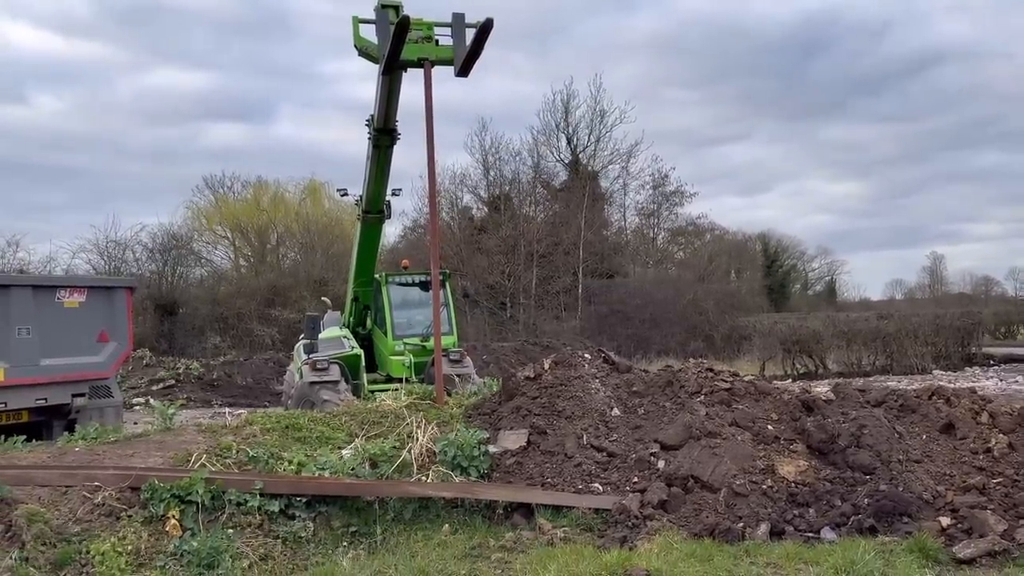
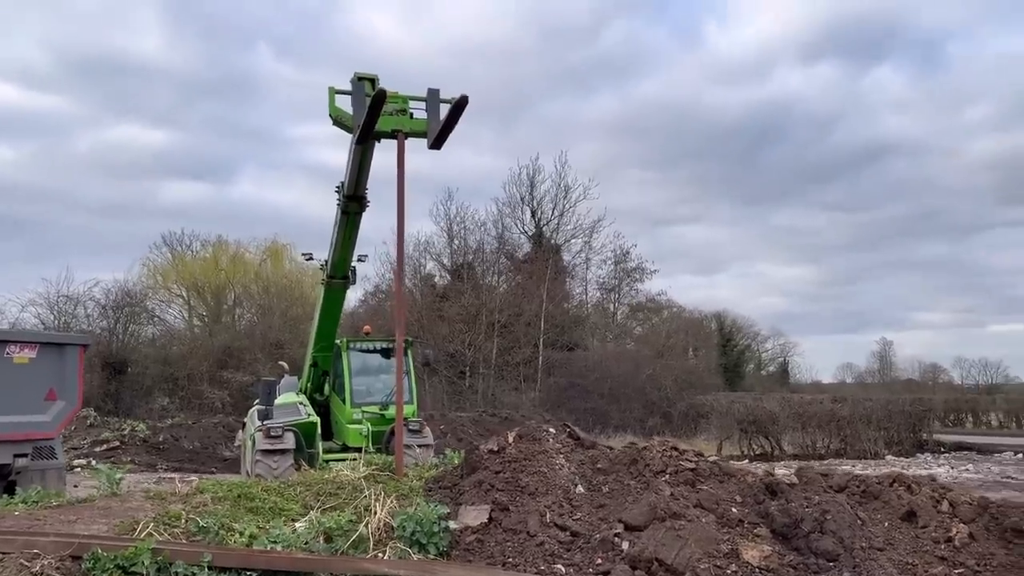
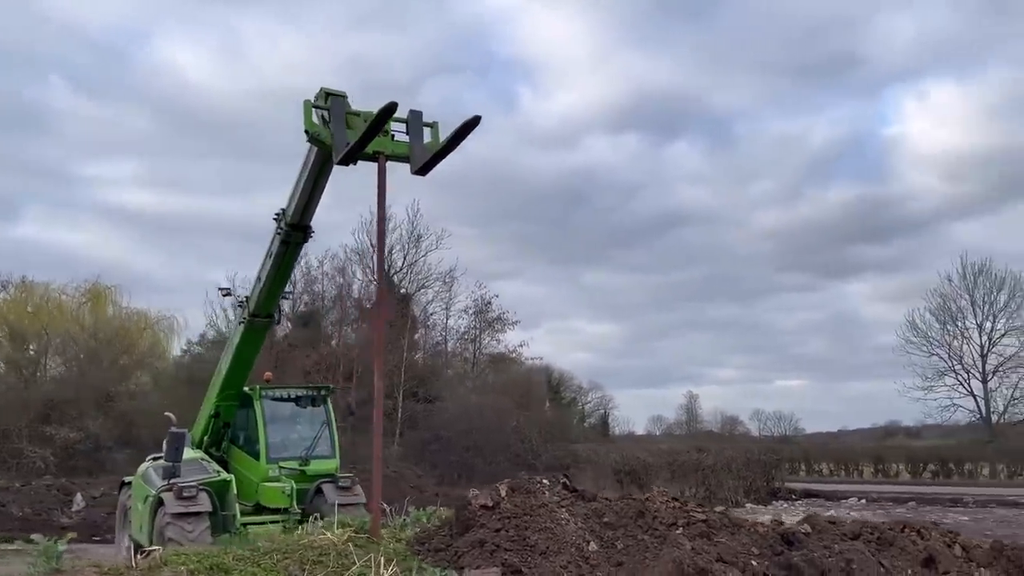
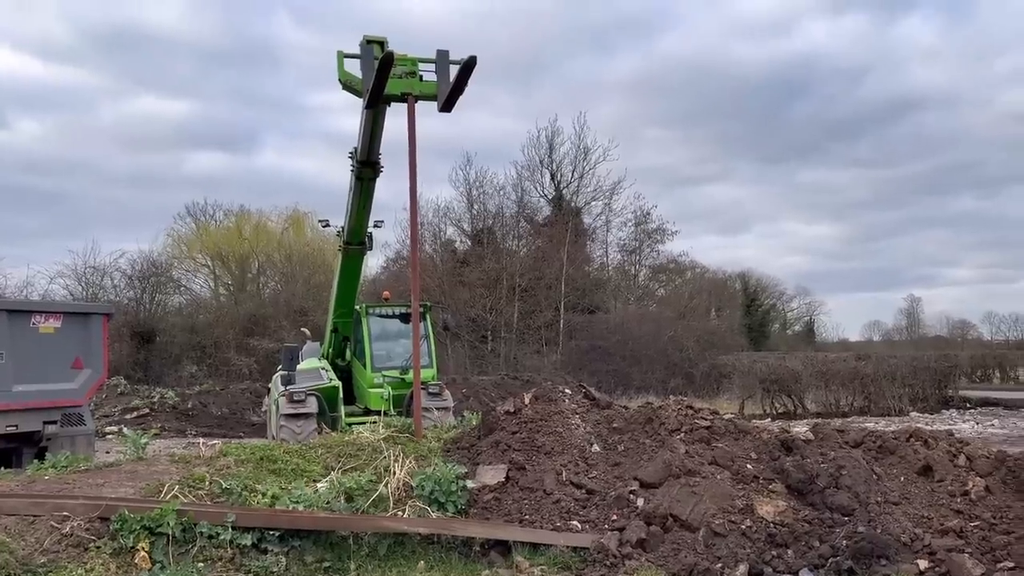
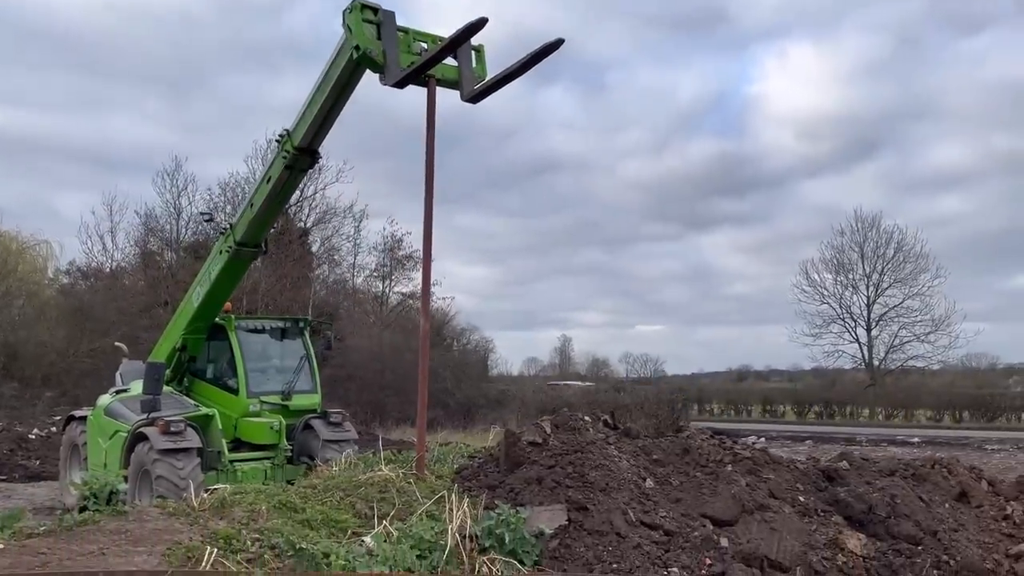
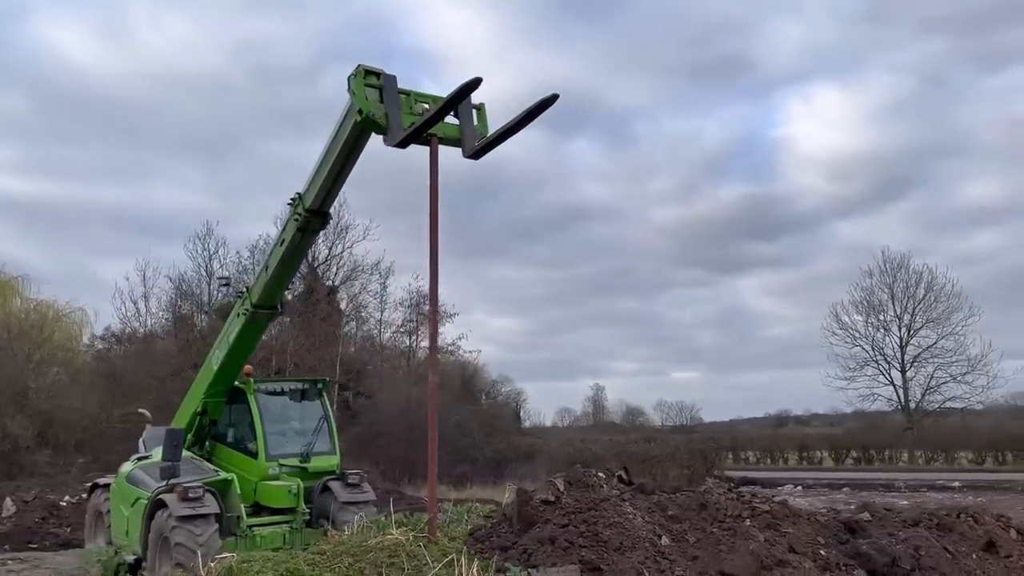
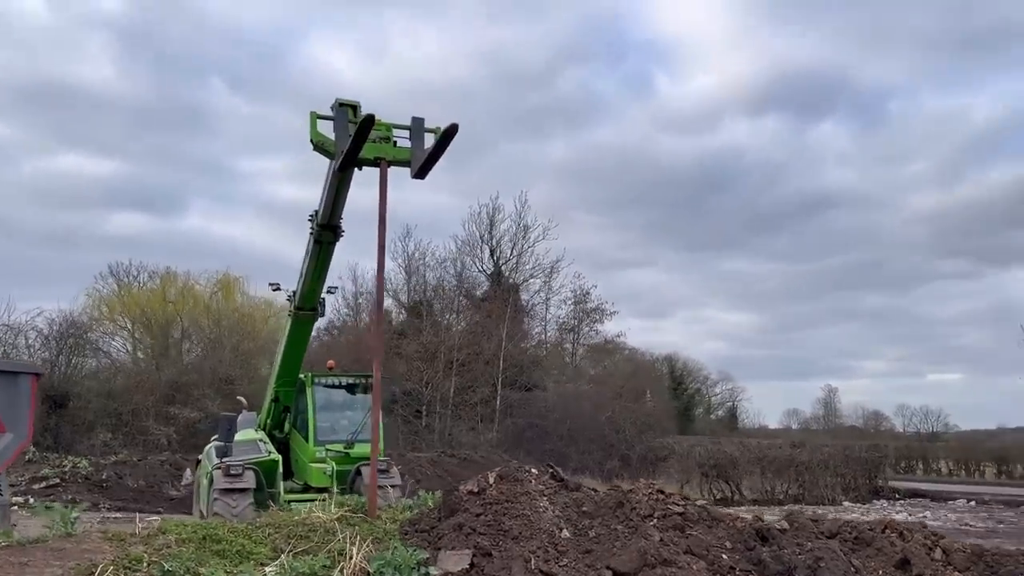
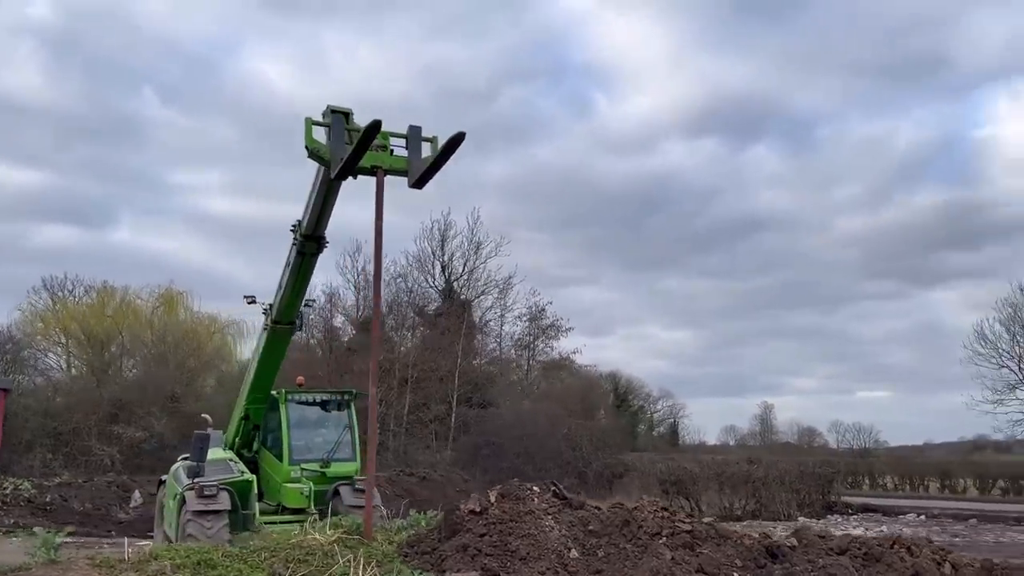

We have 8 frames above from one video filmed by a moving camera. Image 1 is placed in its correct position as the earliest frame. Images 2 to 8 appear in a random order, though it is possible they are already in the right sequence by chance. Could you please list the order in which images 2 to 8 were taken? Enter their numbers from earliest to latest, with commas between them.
4, 2, 7, 8, 3, 6, 5
